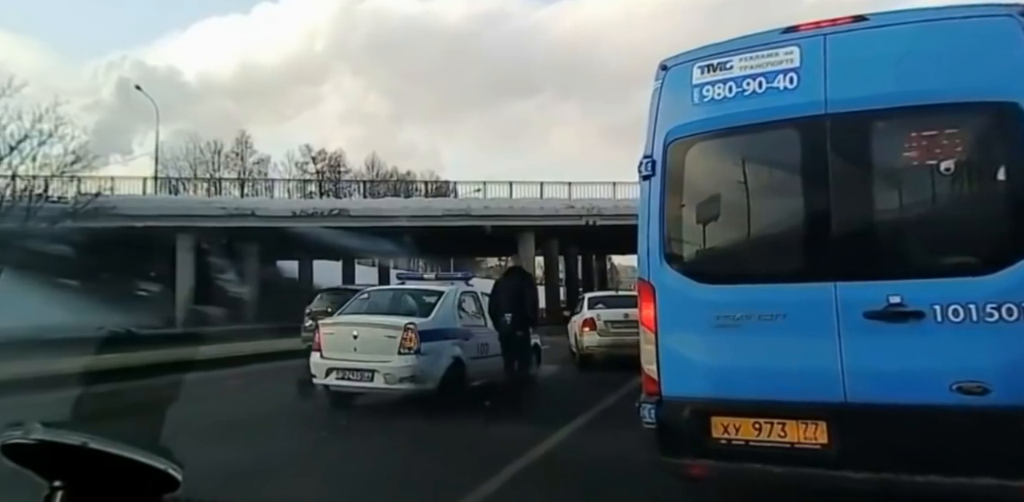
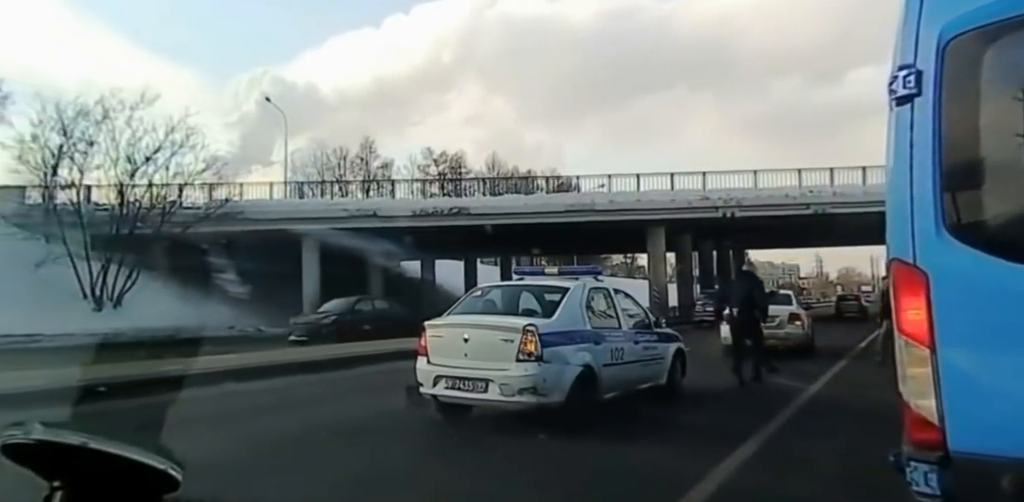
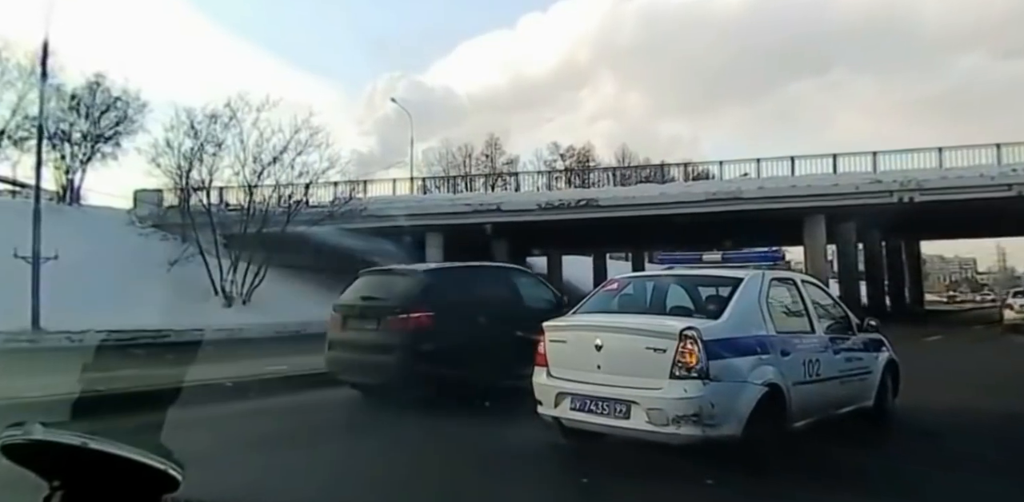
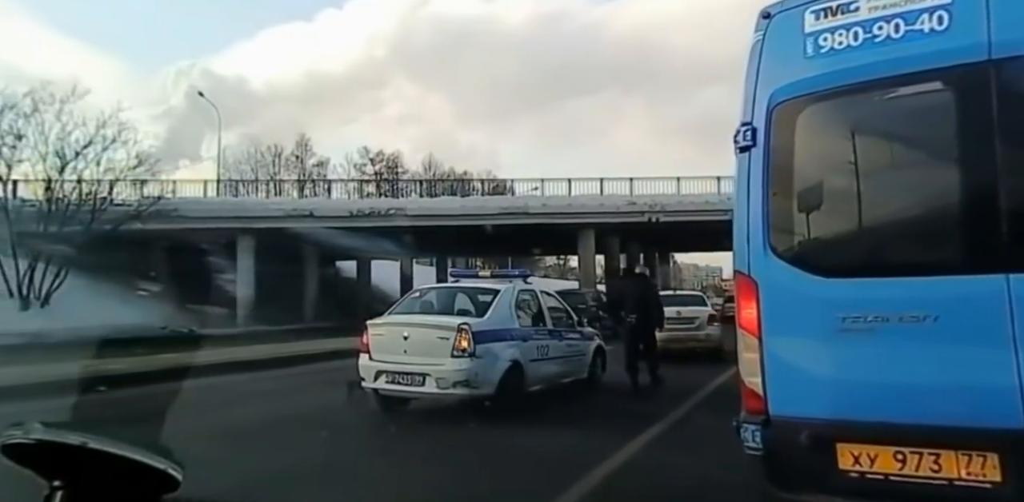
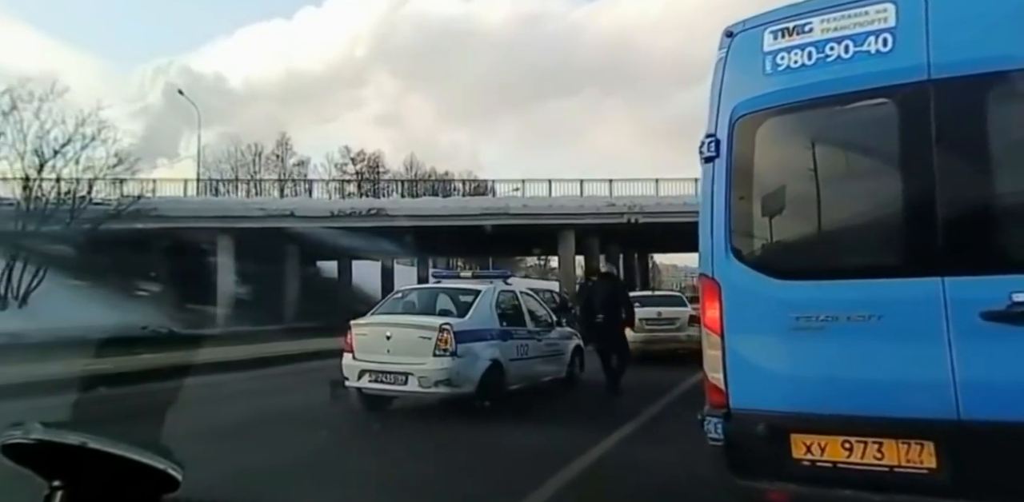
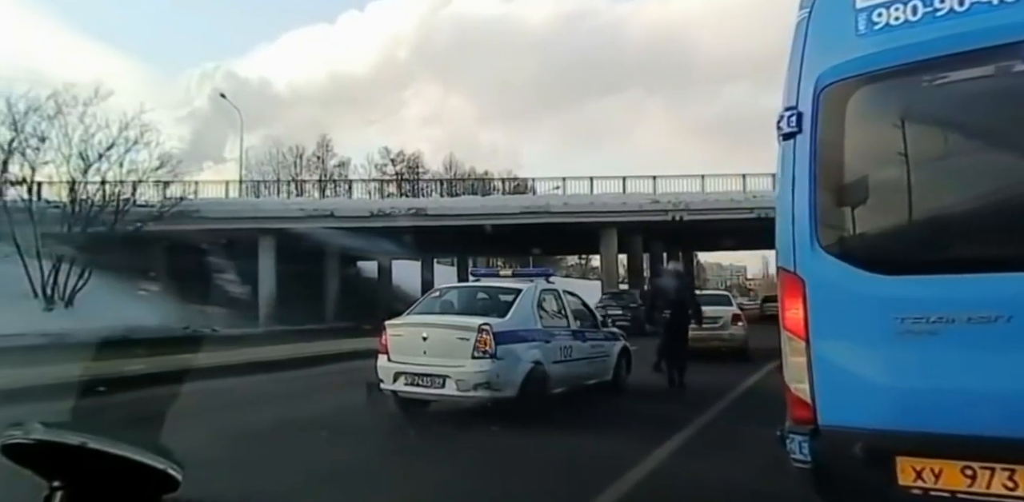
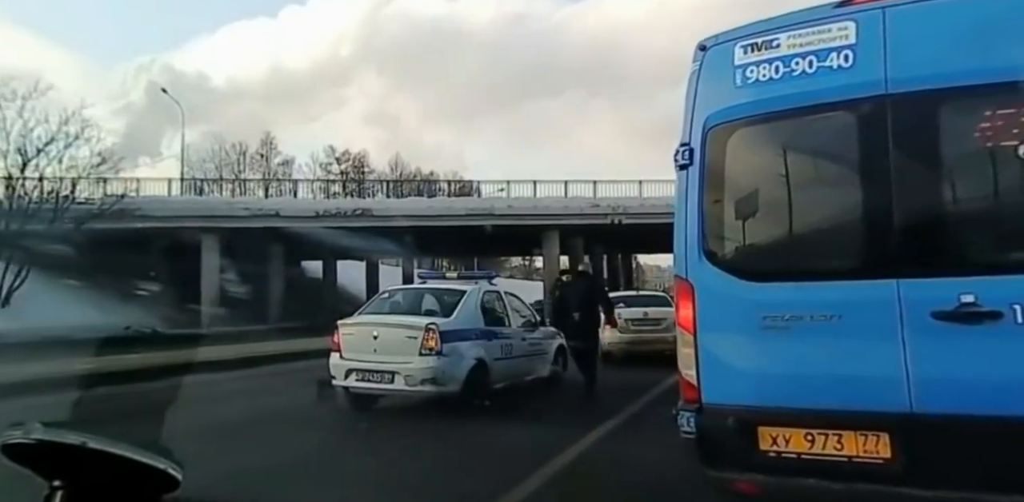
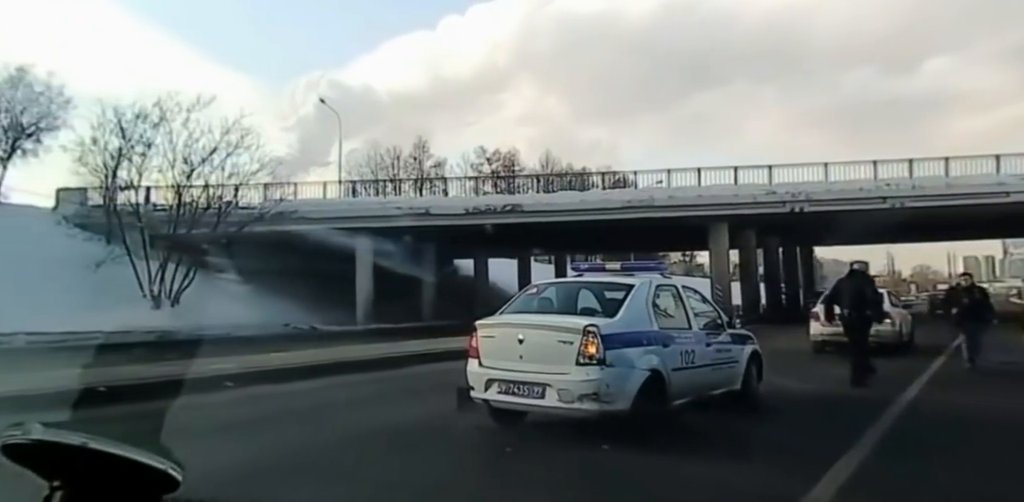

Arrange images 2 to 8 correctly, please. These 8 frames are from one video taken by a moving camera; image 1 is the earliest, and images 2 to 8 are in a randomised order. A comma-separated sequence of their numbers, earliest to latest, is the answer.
7, 5, 4, 6, 2, 8, 3
